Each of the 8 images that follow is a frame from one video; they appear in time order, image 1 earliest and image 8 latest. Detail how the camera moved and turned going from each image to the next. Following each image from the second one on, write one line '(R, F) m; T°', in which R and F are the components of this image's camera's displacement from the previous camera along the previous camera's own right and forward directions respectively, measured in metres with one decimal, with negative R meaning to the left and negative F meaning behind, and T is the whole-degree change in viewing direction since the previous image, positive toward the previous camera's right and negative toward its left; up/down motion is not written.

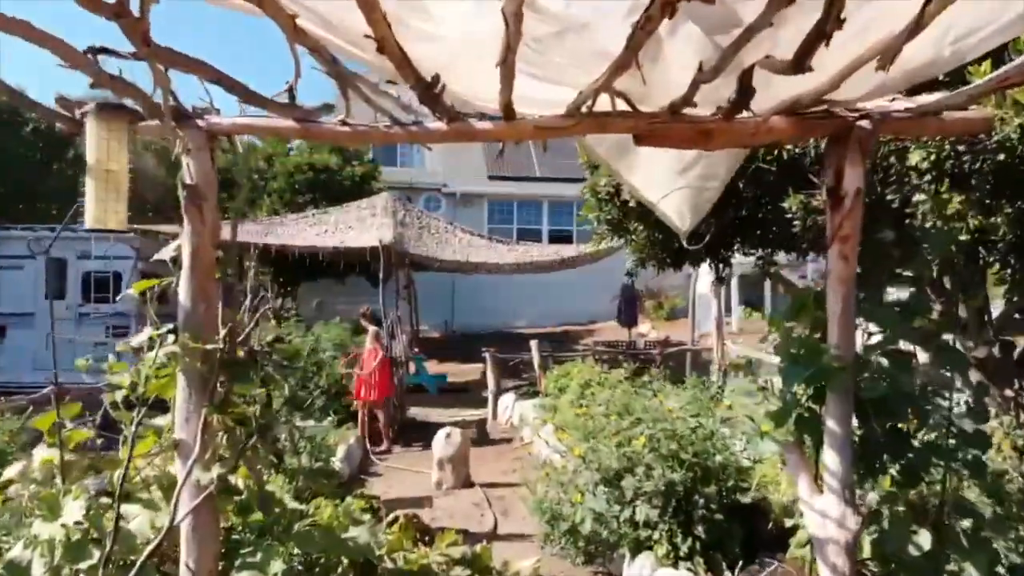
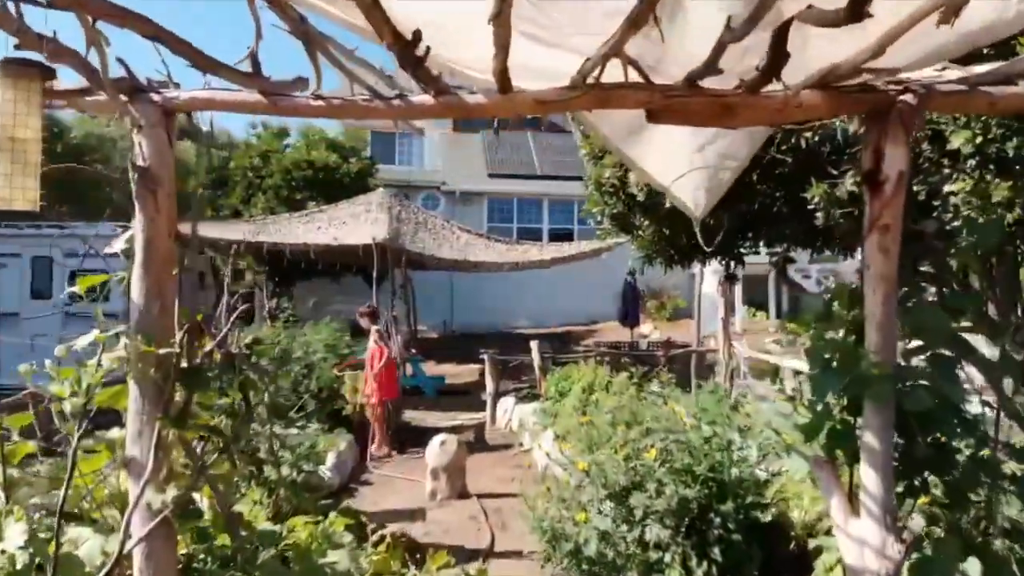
(0.0, +0.4) m; 0°
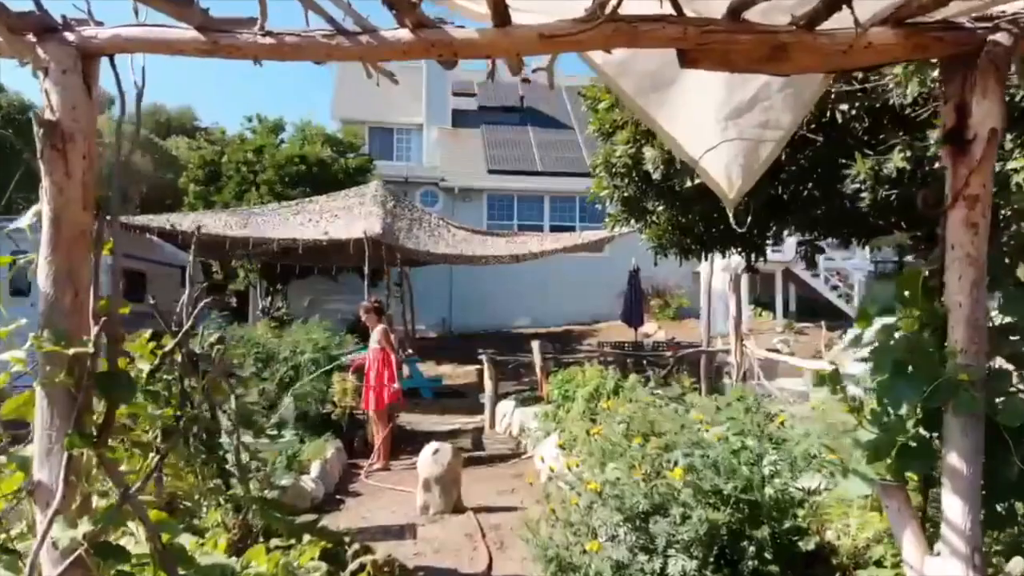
(0.0, +0.6) m; 0°
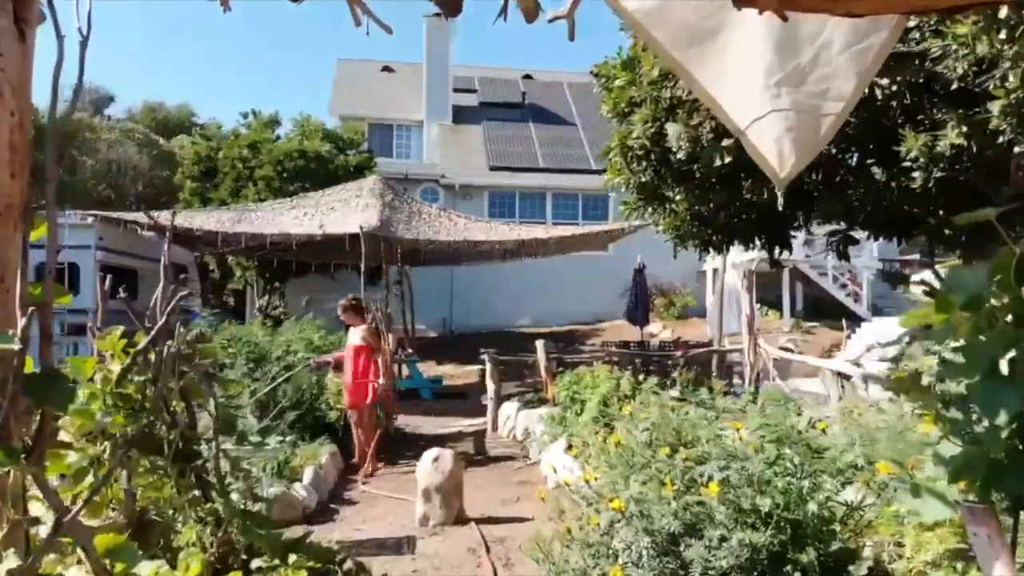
(0.0, +0.4) m; 0°
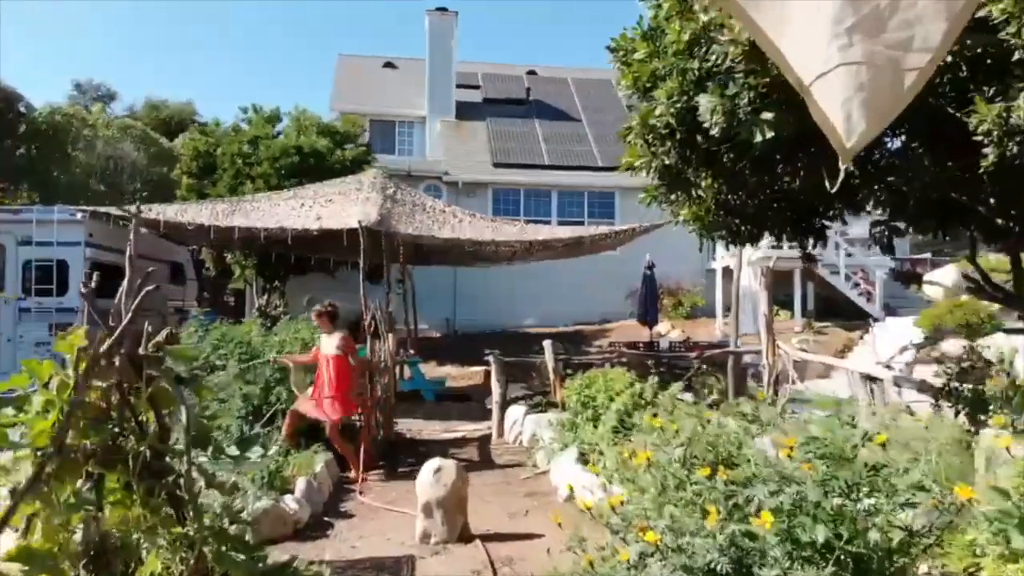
(0.0, +0.5) m; 0°
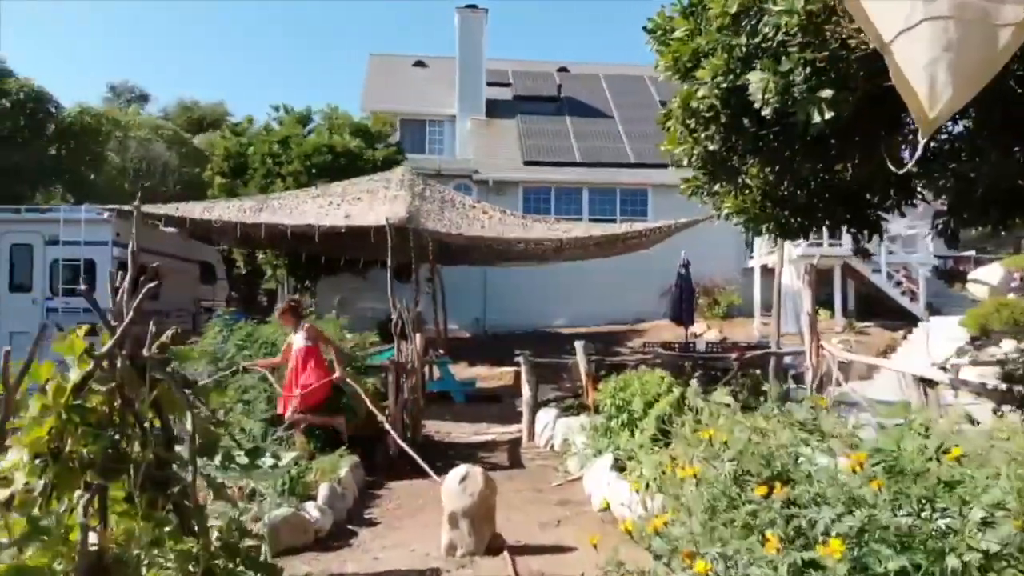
(0.0, +0.3) m; -2°
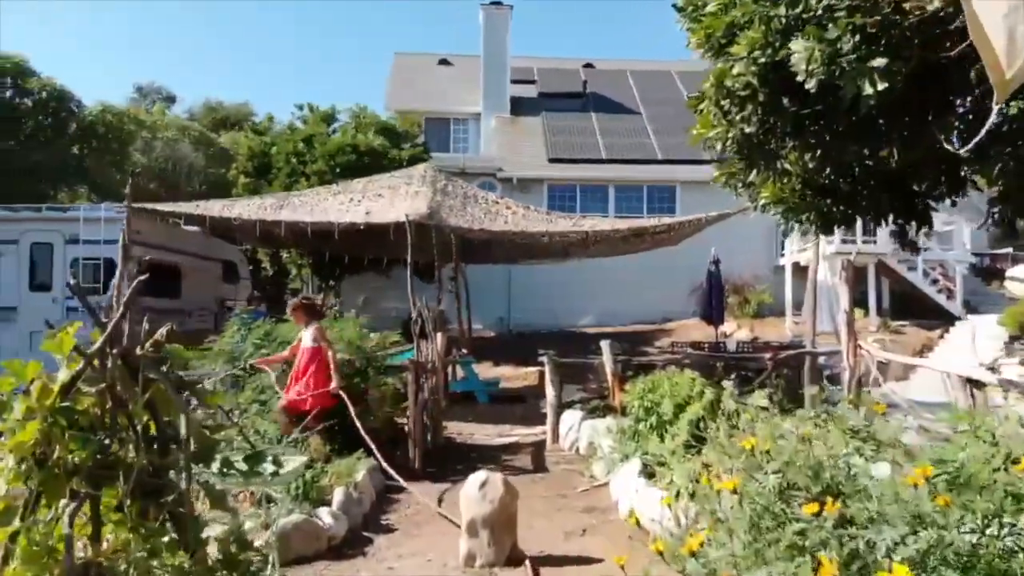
(0.0, +0.3) m; -2°
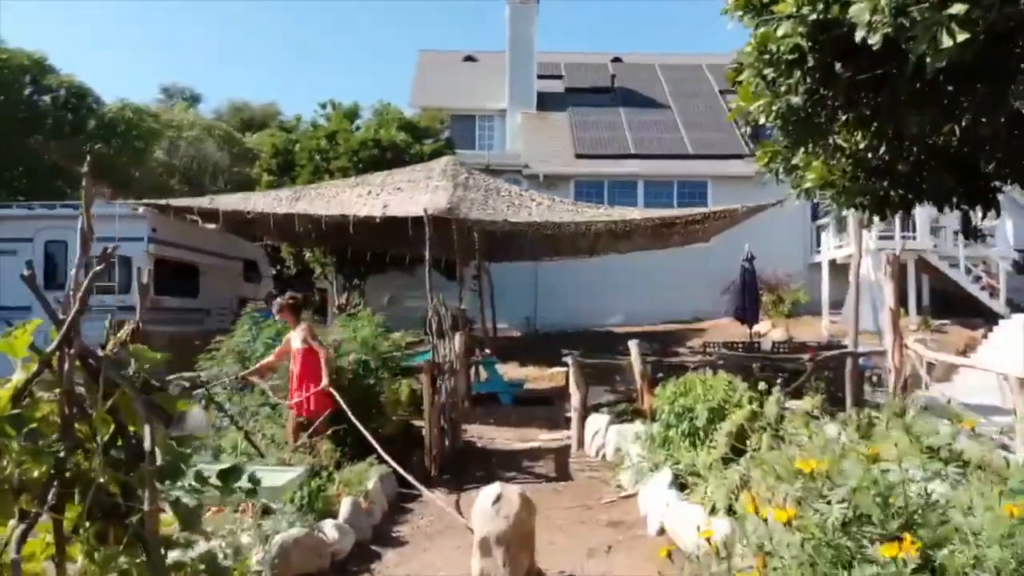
(+0.1, +0.4) m; -2°
